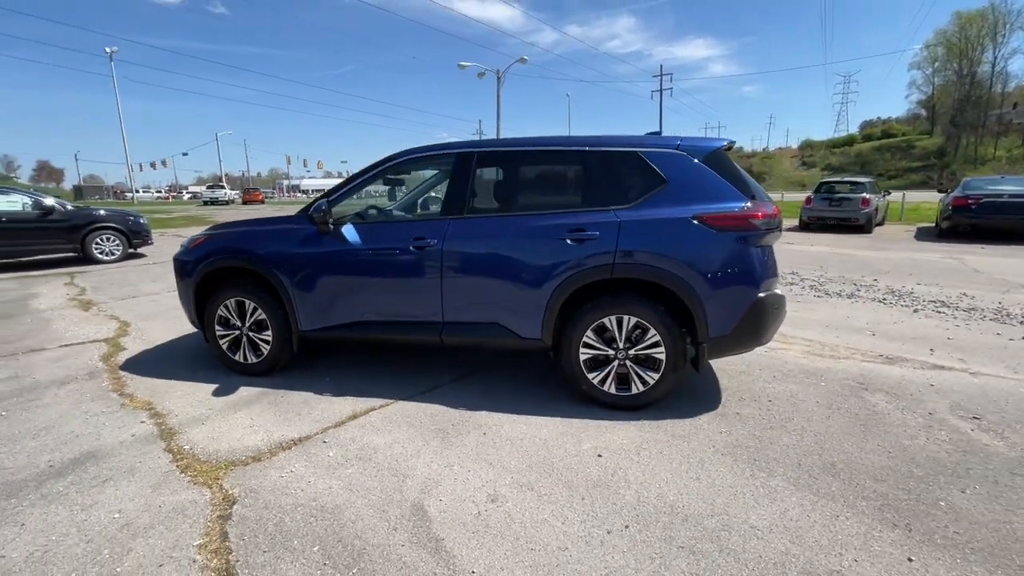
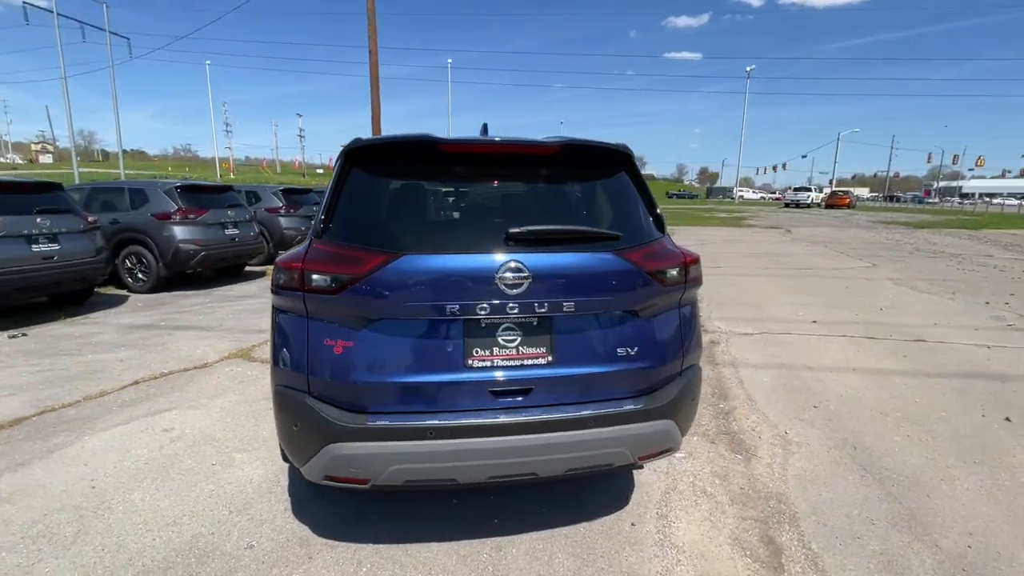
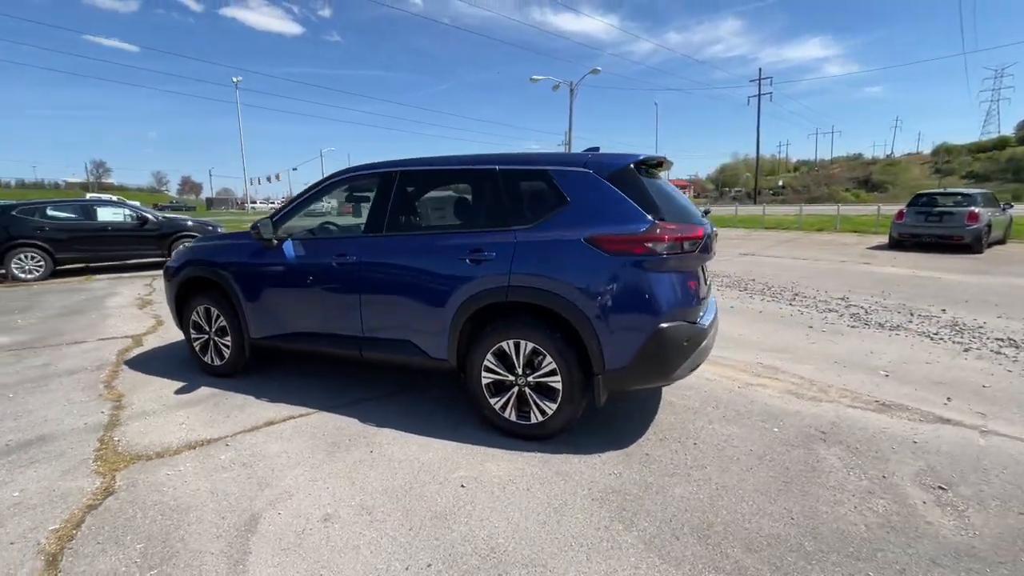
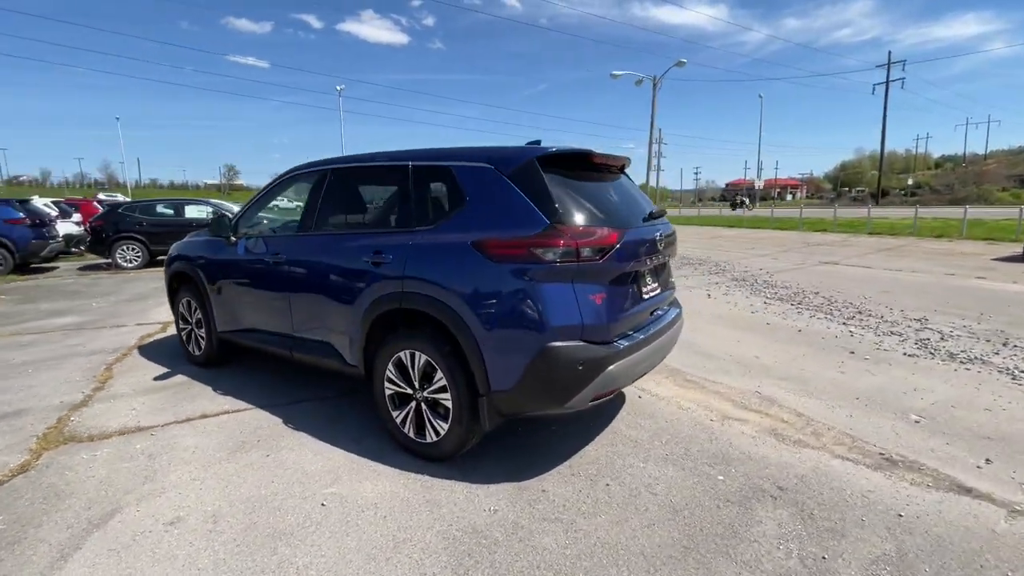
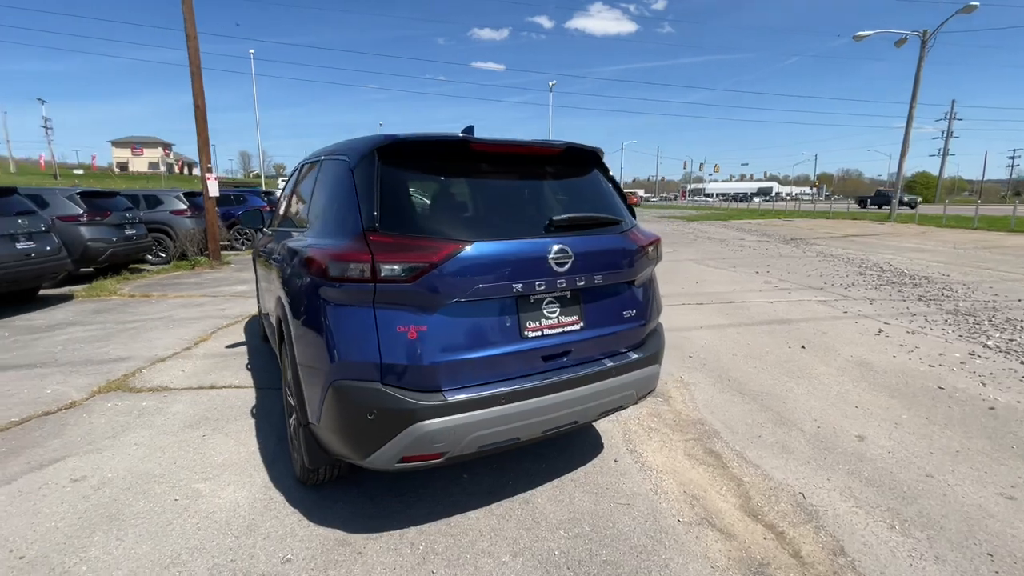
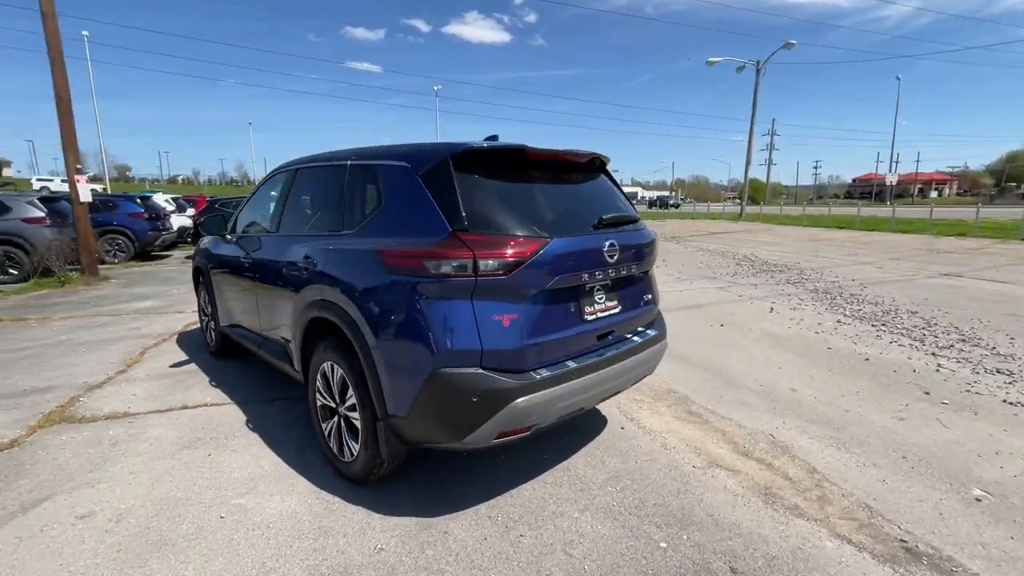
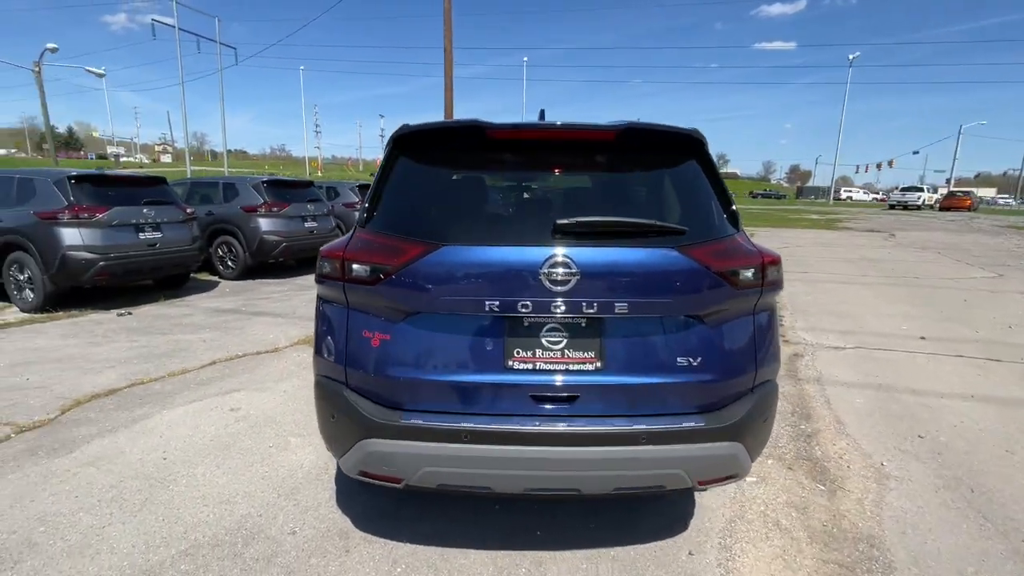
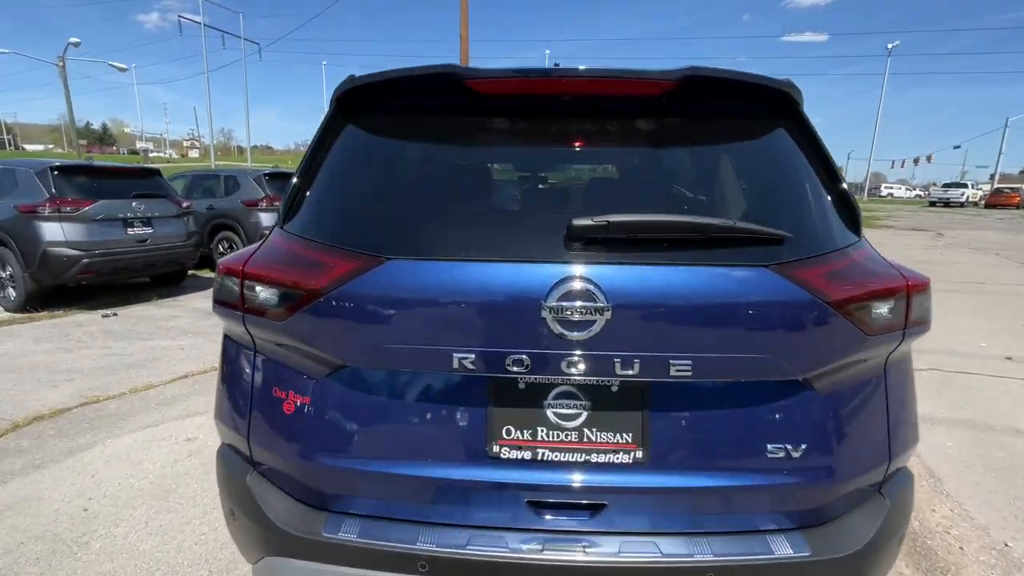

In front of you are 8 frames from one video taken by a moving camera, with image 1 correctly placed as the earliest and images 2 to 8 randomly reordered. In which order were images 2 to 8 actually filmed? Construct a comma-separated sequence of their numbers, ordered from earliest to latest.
3, 4, 6, 5, 2, 7, 8
